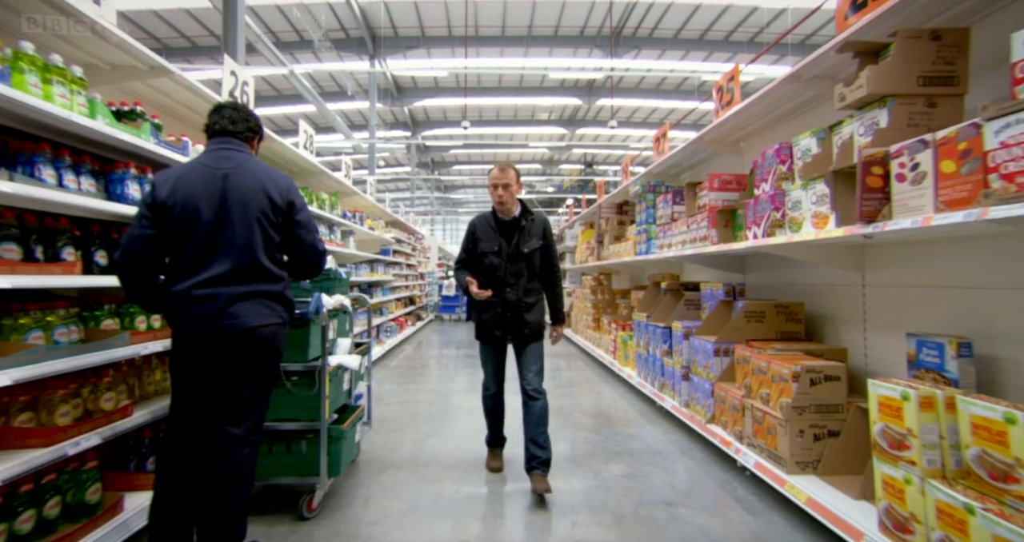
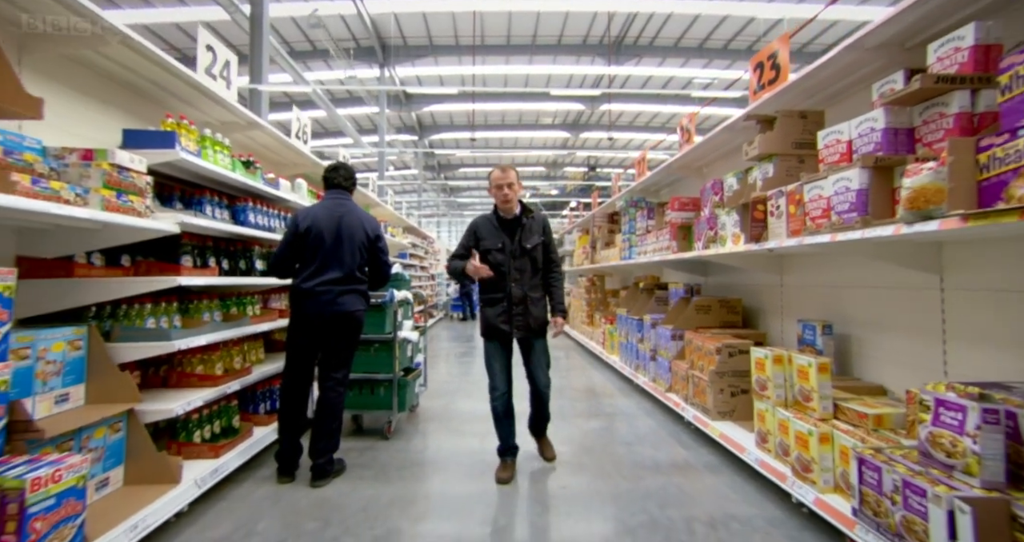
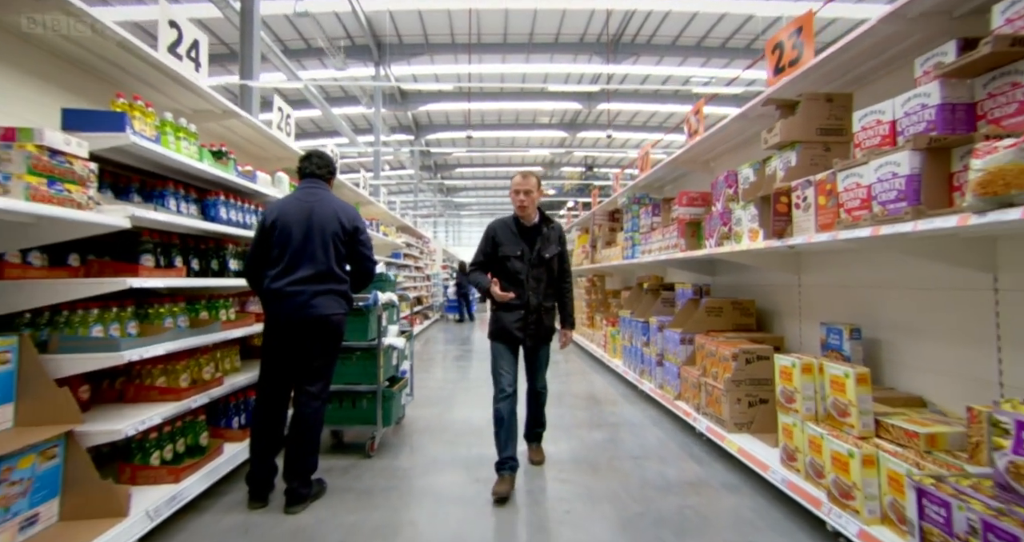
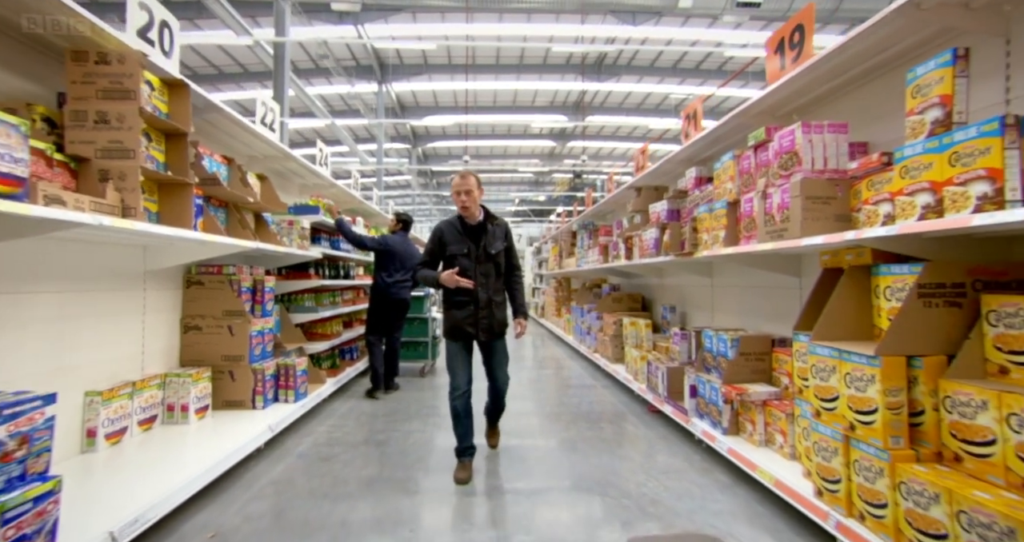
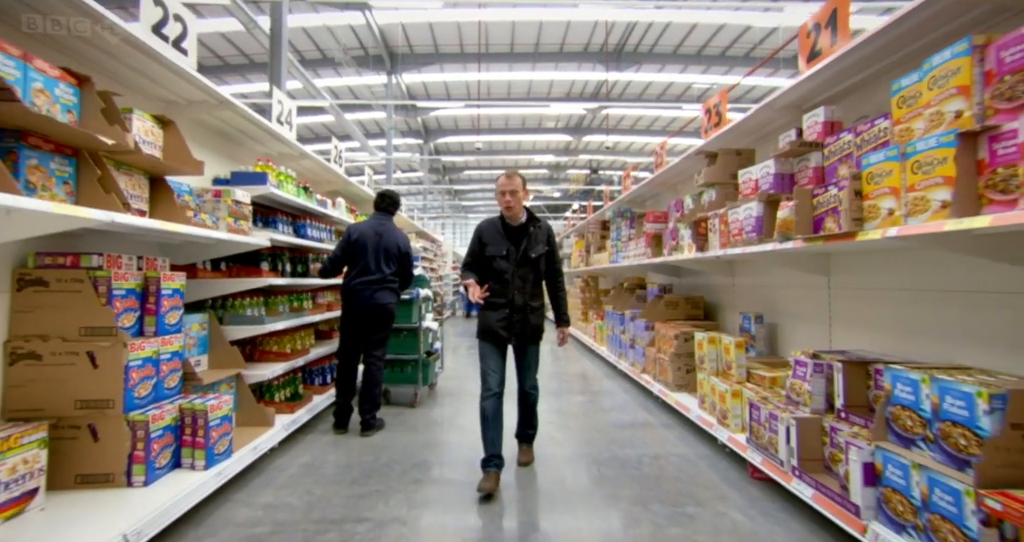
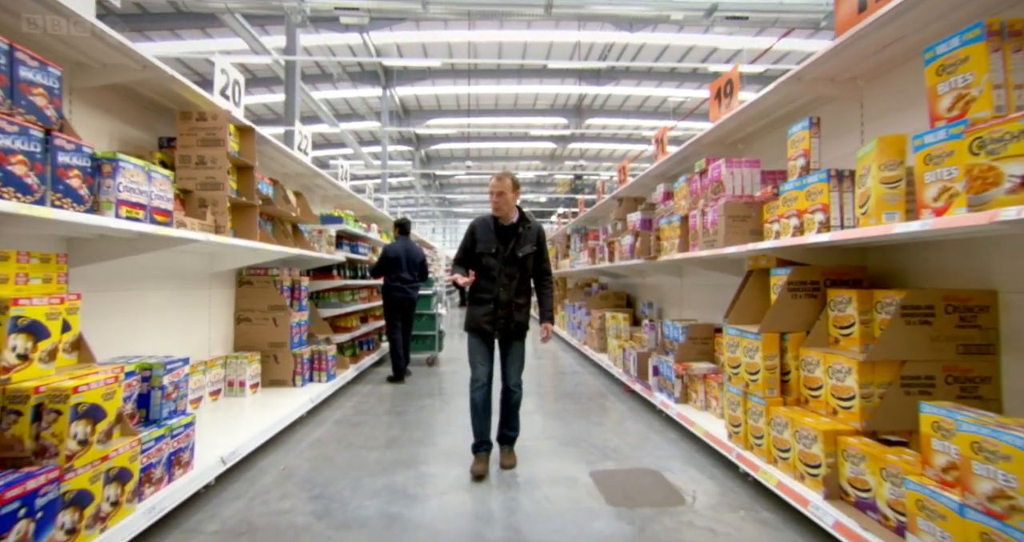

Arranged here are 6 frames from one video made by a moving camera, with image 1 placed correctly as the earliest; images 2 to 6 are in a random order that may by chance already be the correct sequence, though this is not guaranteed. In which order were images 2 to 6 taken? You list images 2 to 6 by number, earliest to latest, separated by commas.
3, 2, 5, 4, 6
